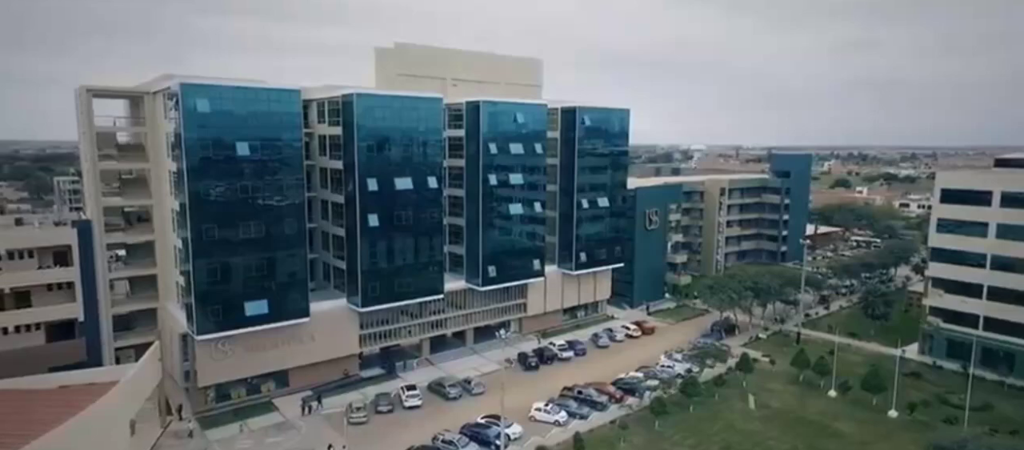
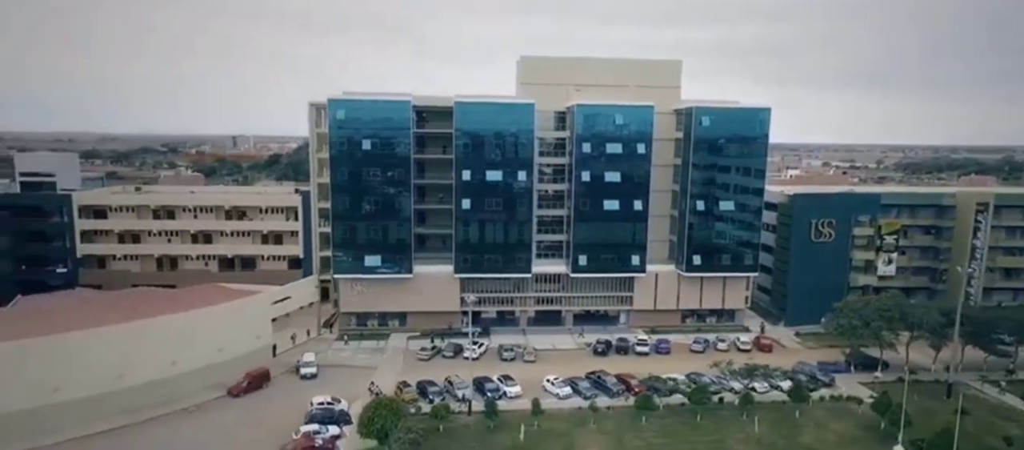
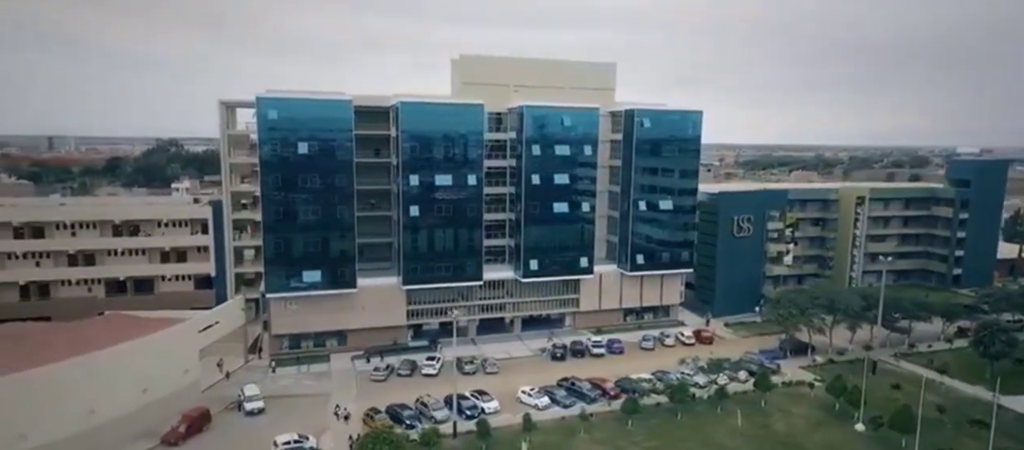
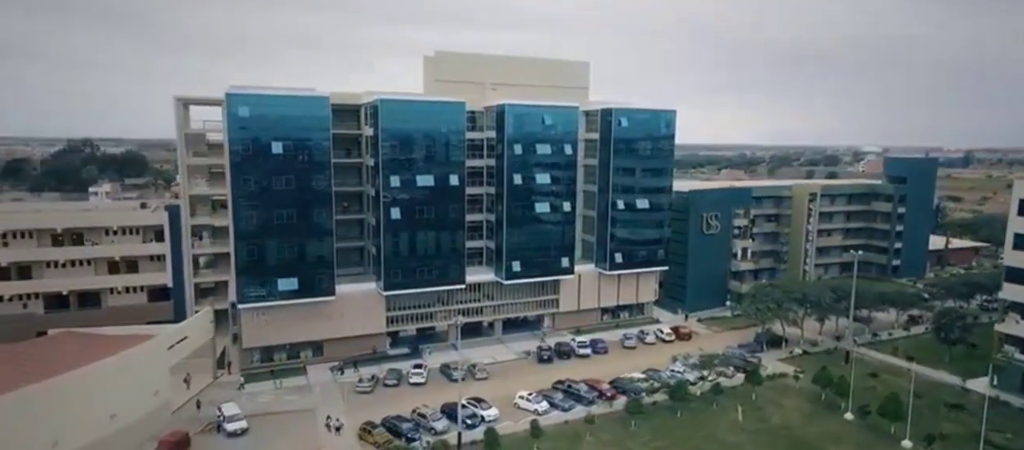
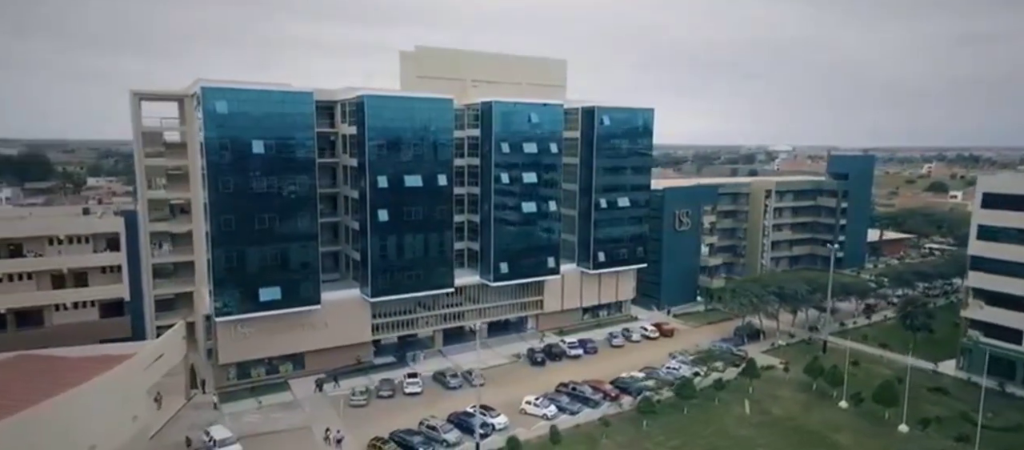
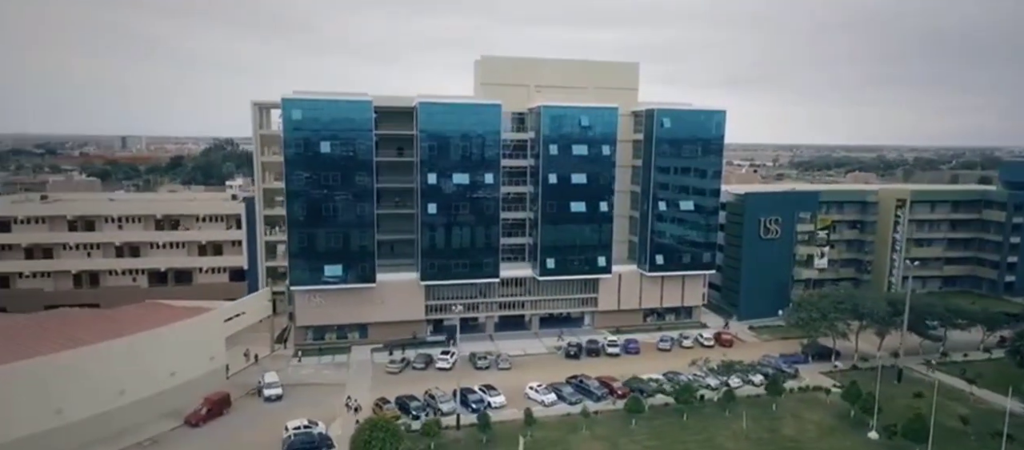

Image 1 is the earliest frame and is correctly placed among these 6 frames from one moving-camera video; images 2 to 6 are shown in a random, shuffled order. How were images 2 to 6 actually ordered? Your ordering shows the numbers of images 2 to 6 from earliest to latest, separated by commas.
5, 4, 3, 6, 2
